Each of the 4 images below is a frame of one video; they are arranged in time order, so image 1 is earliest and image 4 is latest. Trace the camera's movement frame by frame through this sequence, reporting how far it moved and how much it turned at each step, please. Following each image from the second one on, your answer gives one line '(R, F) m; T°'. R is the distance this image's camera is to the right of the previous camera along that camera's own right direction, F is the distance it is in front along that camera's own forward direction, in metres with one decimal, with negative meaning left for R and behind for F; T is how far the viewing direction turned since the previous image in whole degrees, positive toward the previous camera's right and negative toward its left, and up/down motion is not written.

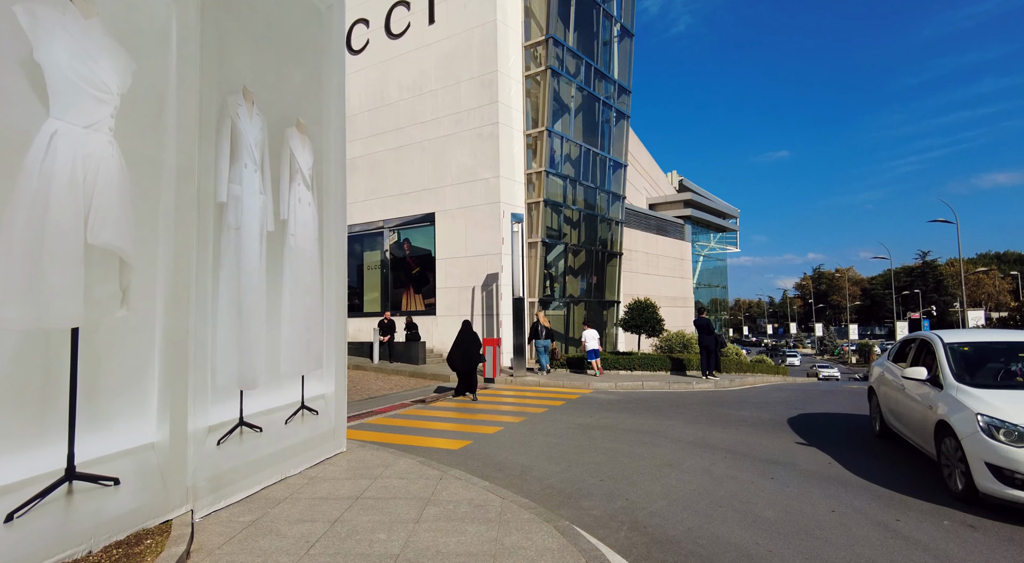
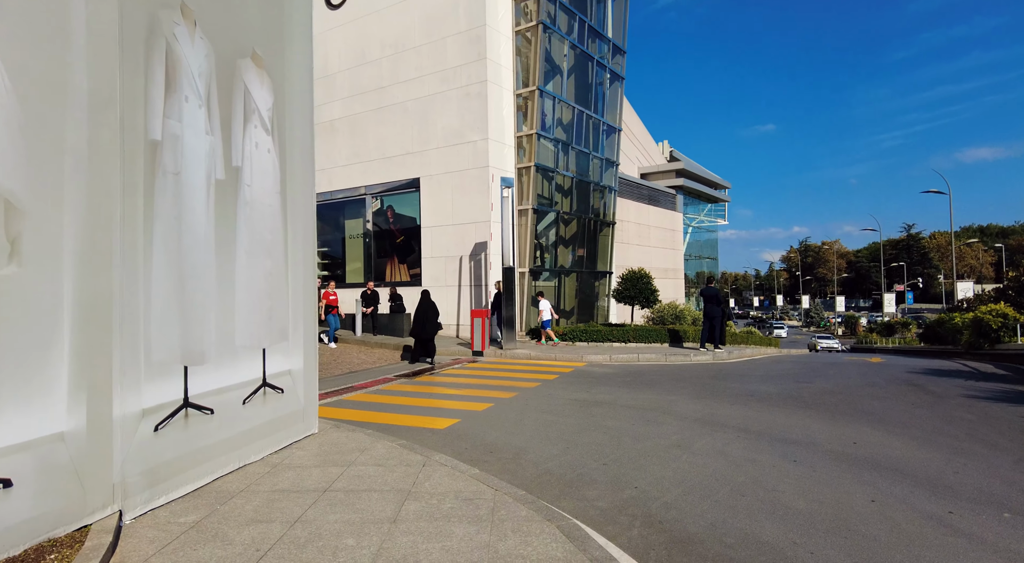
(-0.1, +0.8) m; +1°
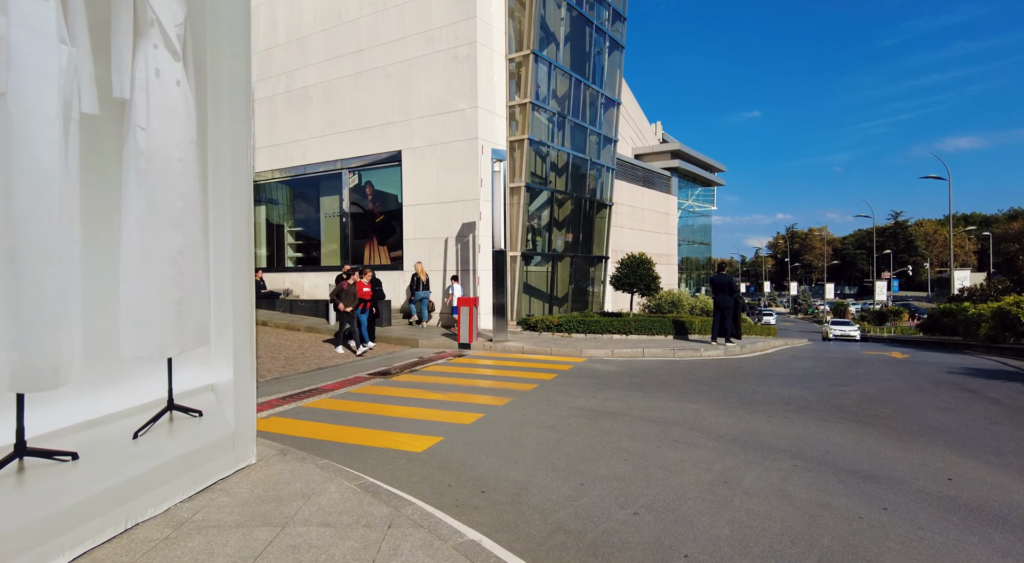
(-0.1, +1.5) m; +1°
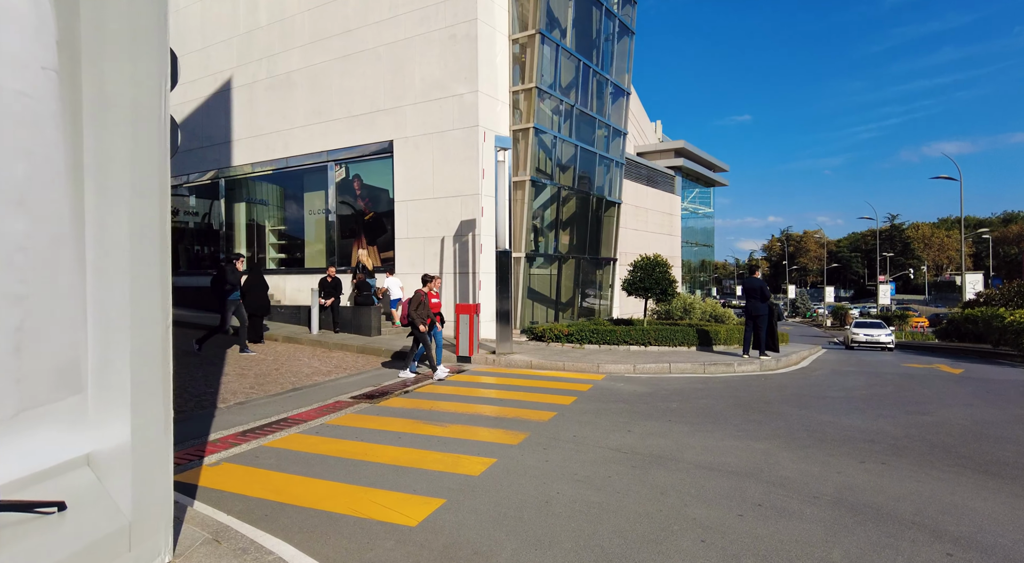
(-0.3, +1.6) m; +1°
